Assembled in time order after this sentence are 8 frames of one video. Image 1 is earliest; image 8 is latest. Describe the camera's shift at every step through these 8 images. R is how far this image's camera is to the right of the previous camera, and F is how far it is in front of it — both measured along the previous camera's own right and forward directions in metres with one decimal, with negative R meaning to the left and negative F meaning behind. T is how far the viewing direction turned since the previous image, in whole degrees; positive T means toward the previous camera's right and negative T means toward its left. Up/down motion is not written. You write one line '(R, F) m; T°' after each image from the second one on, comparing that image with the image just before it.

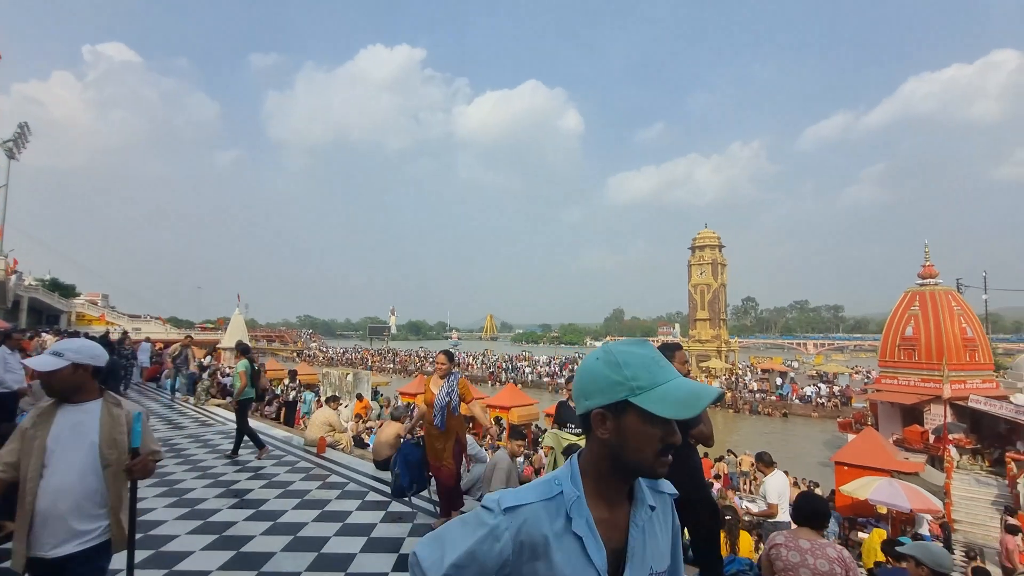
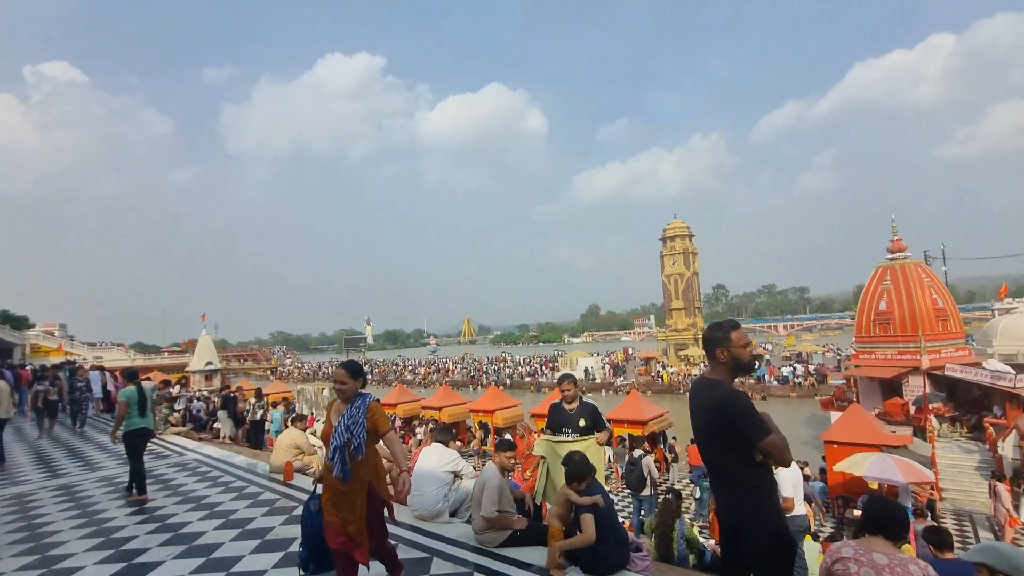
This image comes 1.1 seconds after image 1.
(0.0, +0.5) m; +3°
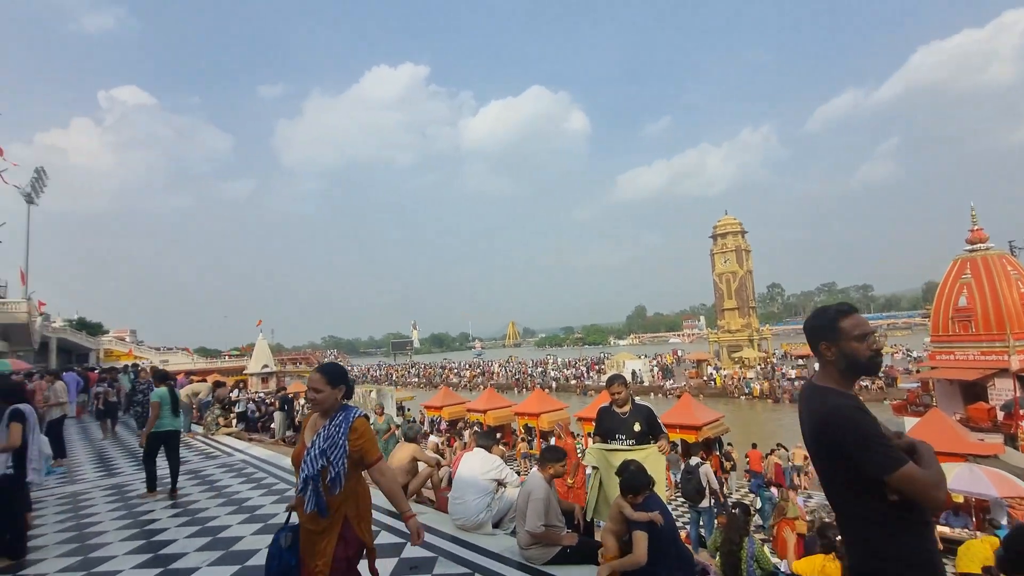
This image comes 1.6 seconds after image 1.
(0.0, +0.3) m; -5°
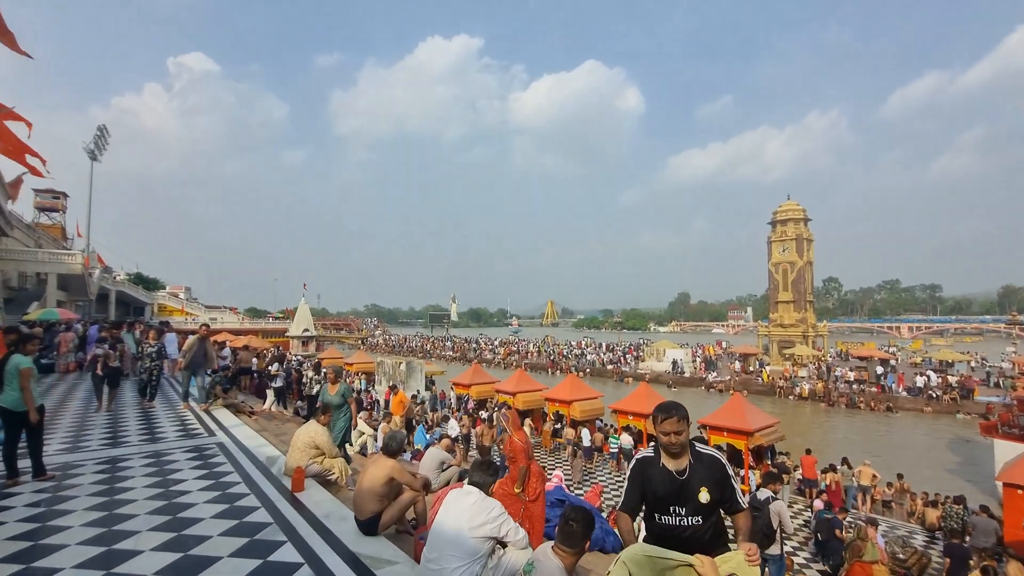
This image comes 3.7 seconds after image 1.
(+0.1, +1.3) m; -5°
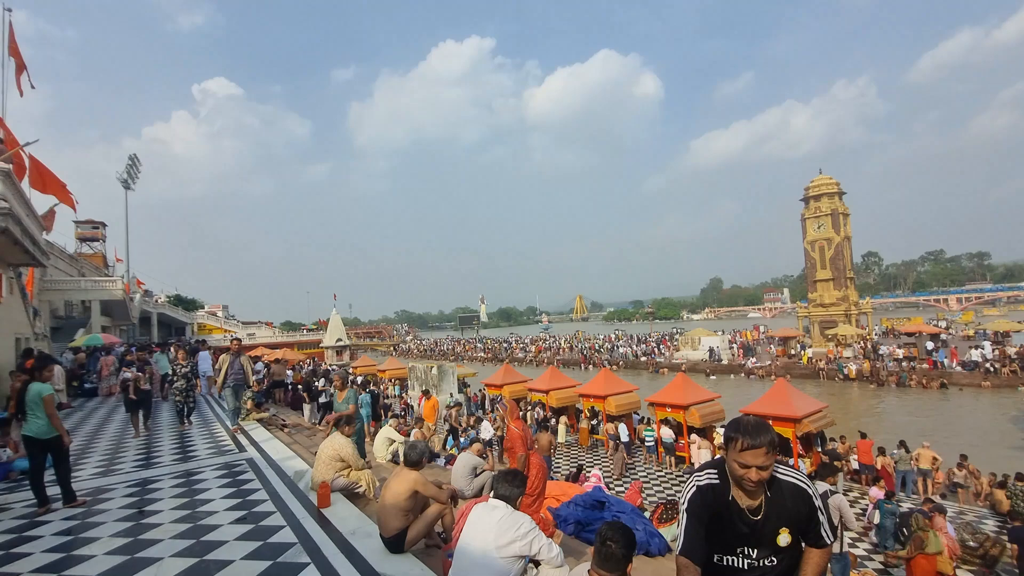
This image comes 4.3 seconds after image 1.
(+0.1, +0.2) m; -3°
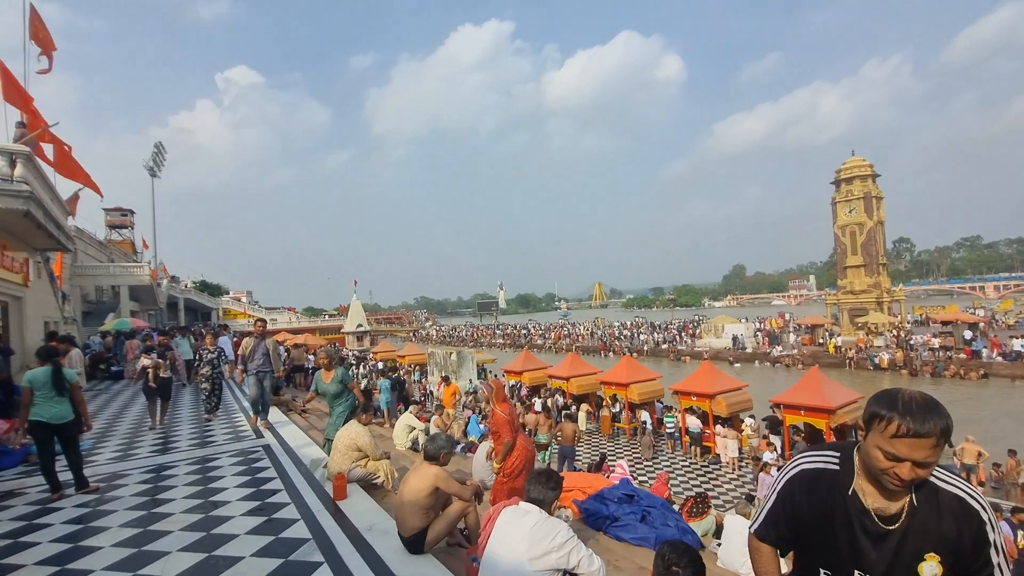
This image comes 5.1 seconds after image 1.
(-0.1, +0.3) m; -2°
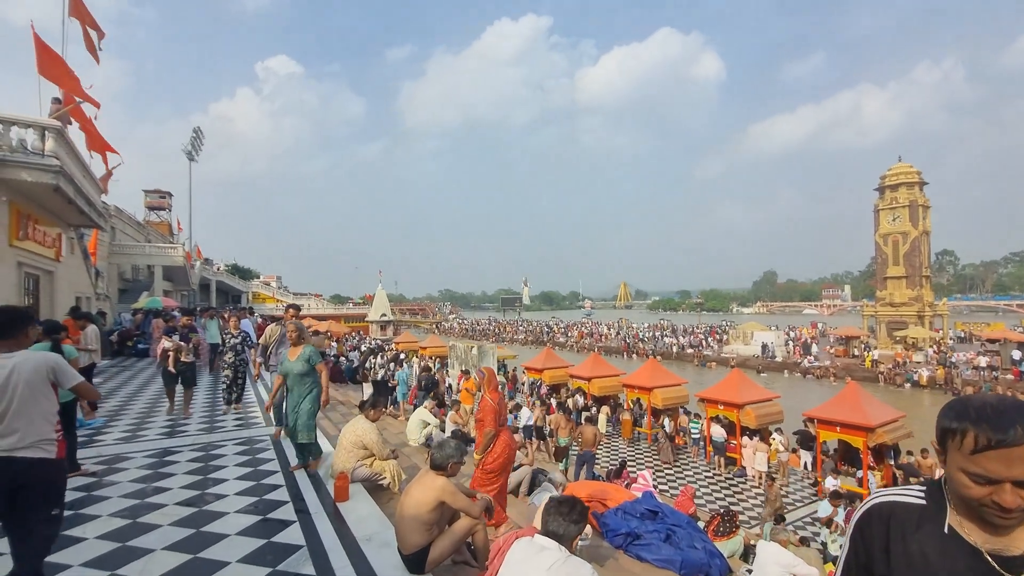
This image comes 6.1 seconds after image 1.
(0.0, +0.3) m; -3°
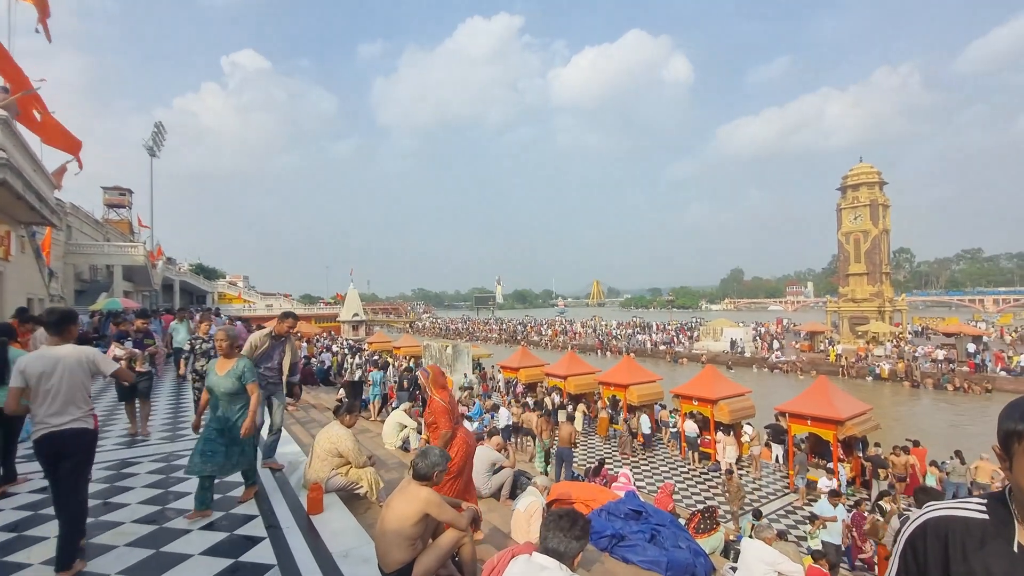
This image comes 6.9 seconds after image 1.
(-0.1, +0.1) m; +3°
